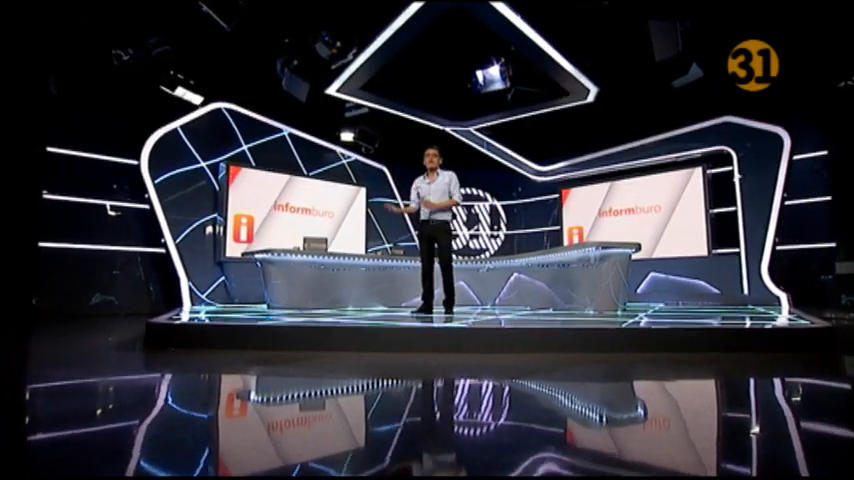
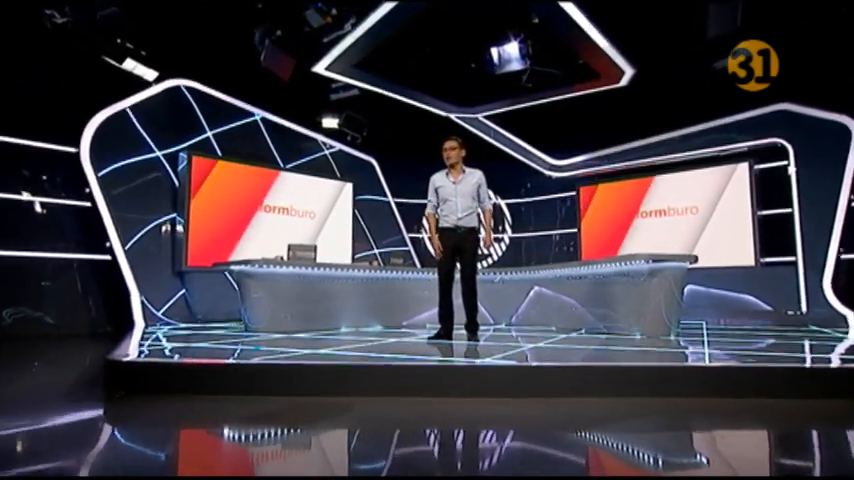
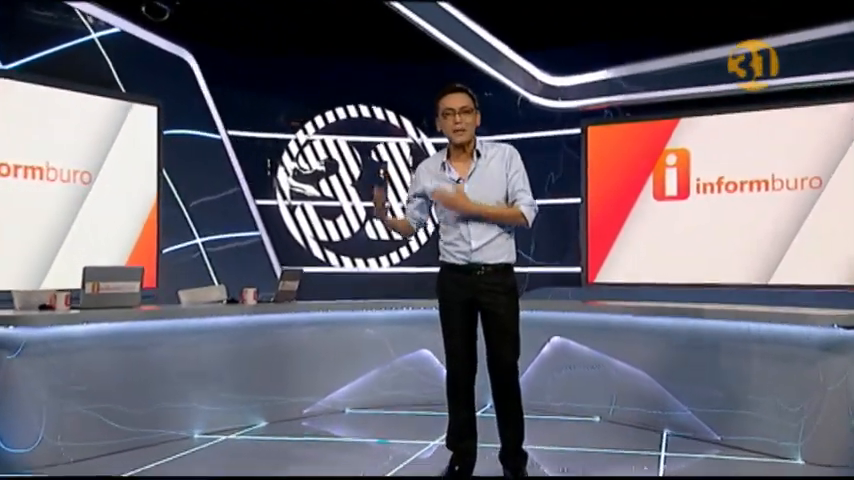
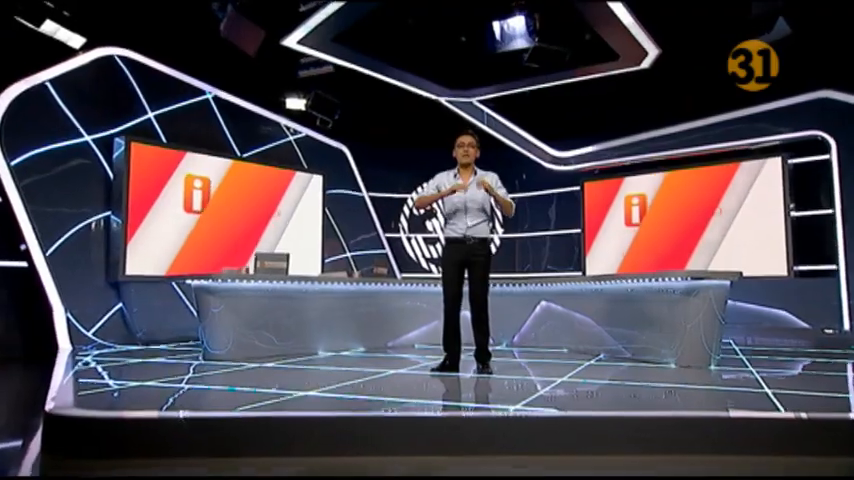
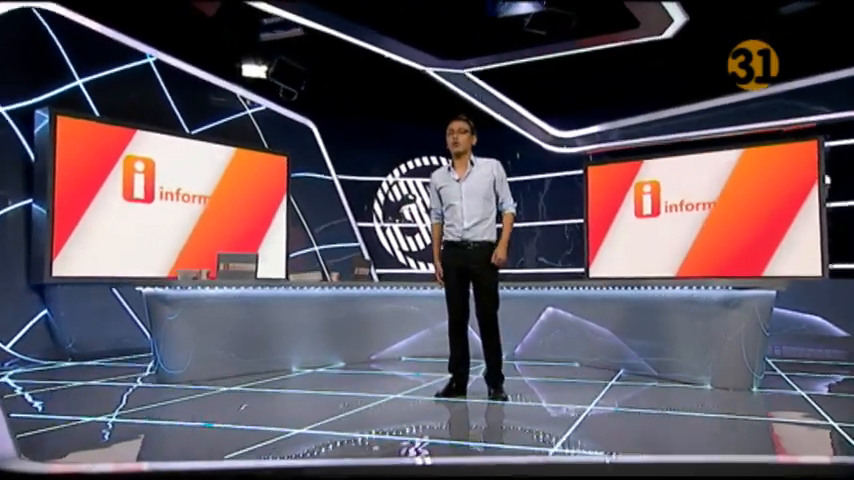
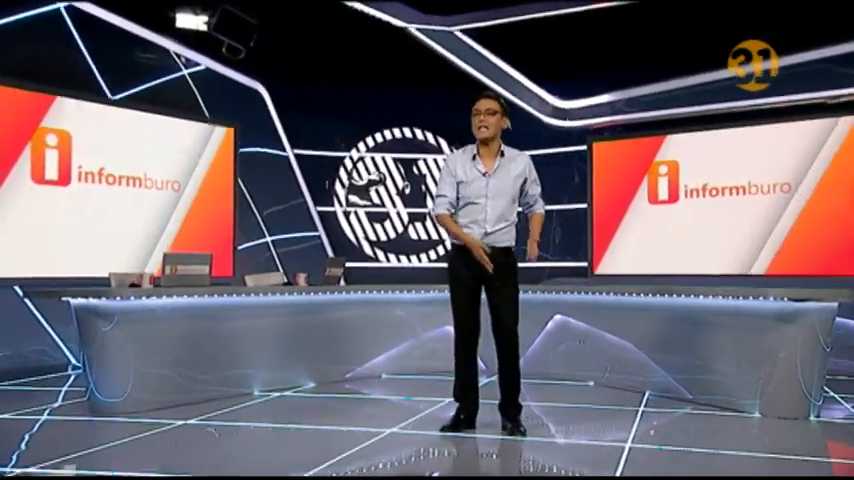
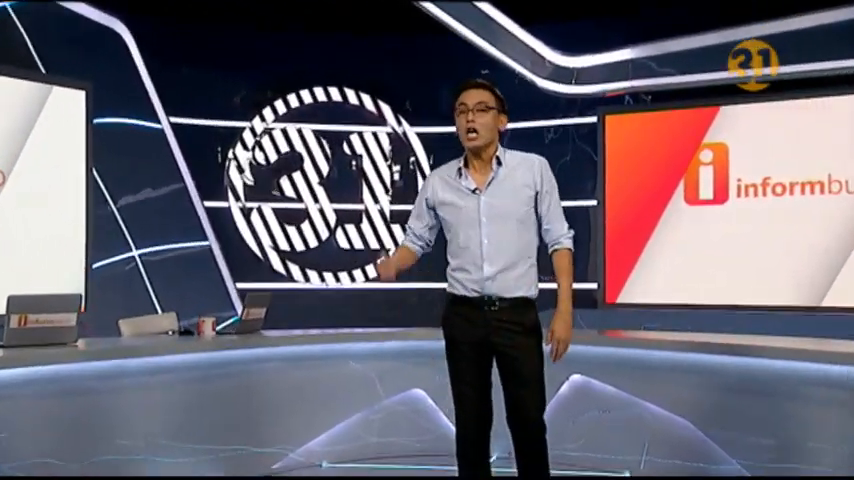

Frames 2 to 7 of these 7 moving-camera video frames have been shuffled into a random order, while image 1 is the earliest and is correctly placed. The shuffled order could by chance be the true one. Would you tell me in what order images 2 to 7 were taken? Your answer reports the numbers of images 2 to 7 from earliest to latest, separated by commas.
2, 4, 5, 6, 3, 7
